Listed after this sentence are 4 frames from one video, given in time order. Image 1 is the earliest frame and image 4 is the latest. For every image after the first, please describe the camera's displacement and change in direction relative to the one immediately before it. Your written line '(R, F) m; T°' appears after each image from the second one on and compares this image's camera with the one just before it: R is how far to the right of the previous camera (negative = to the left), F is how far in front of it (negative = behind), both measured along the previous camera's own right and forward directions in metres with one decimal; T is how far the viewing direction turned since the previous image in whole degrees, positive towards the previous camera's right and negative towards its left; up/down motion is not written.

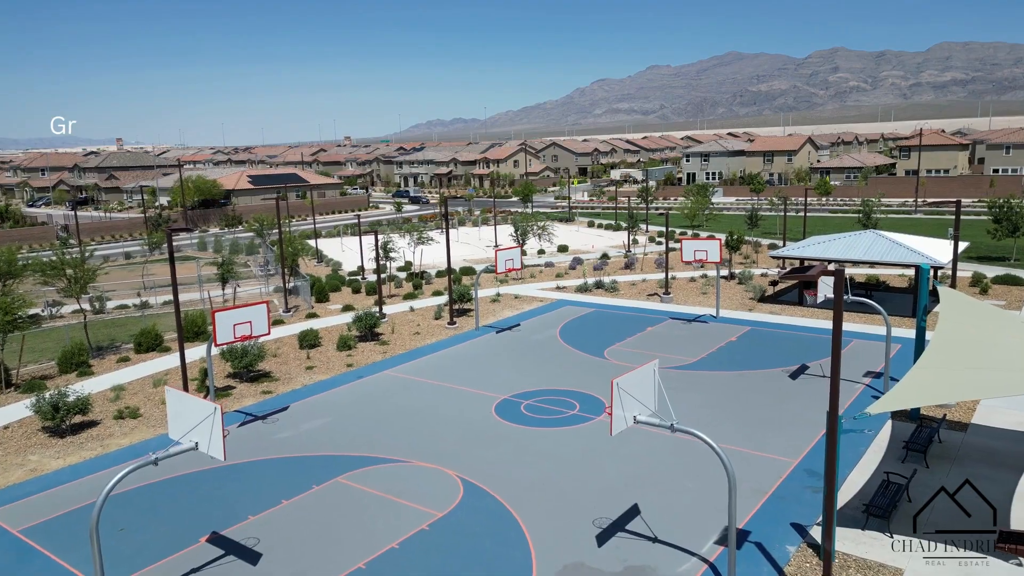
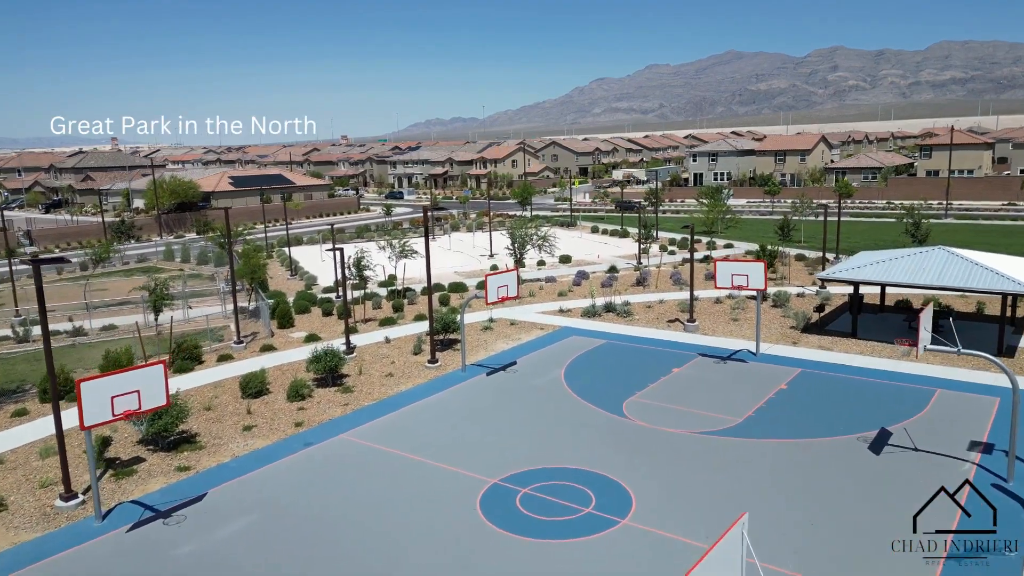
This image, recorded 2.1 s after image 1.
(+0.2, +5.2) m; 0°
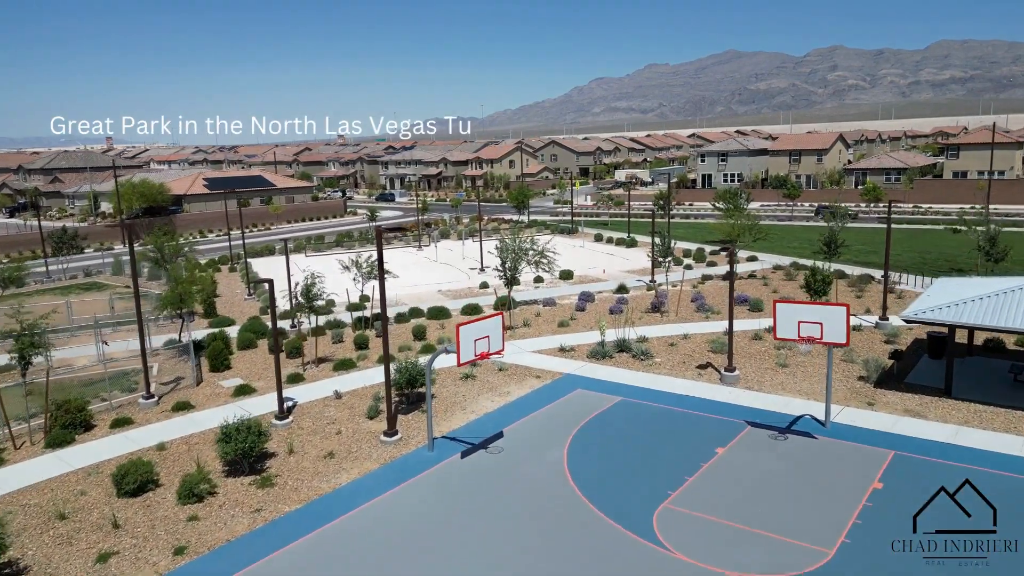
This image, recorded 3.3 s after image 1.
(+0.4, +6.0) m; 0°
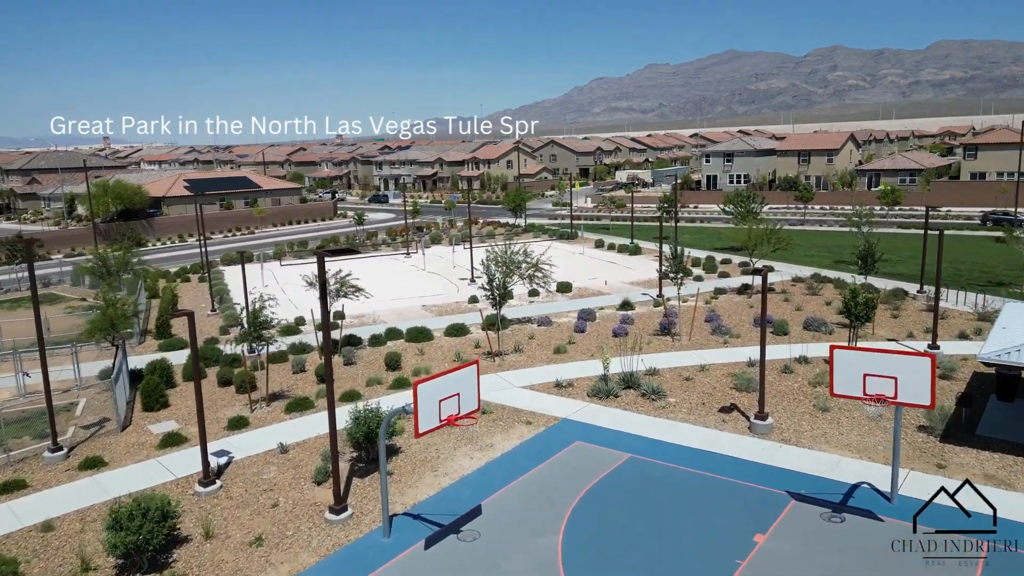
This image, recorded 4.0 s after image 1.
(+0.4, +3.7) m; 0°
